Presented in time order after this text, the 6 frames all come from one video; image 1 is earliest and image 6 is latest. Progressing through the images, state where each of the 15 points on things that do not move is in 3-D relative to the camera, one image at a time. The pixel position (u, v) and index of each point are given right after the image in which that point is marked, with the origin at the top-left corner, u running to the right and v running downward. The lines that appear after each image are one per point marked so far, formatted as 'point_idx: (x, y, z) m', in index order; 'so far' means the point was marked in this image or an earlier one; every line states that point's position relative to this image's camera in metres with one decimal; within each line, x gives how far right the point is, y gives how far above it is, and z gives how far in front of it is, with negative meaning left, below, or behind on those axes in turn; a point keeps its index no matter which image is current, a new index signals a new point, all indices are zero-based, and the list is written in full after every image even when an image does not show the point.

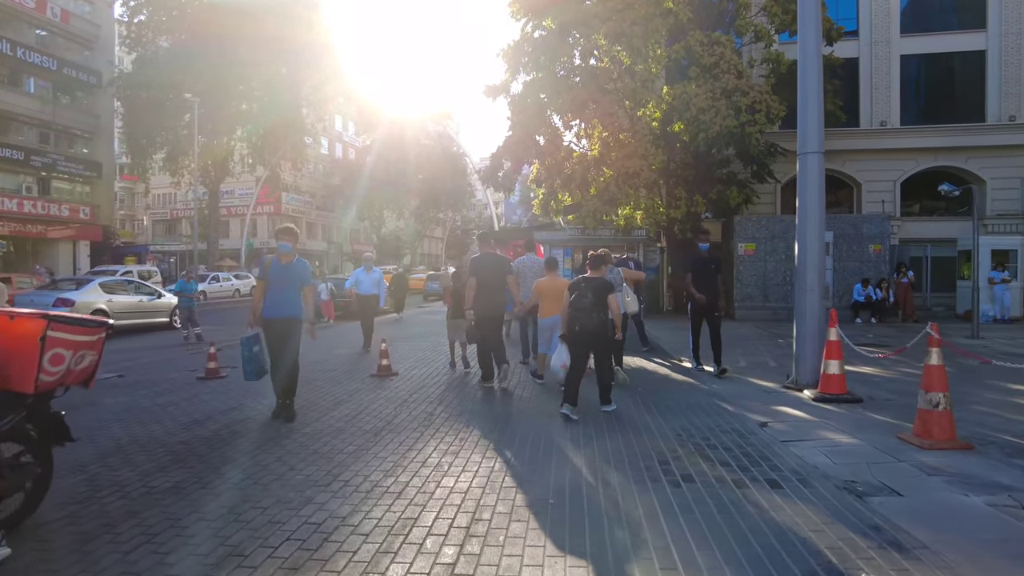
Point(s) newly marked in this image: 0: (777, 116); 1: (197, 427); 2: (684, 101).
0: (+7.8, +5.0, +19.2) m
1: (-3.2, -1.4, +6.7) m
2: (+5.1, +5.4, +19.0) m
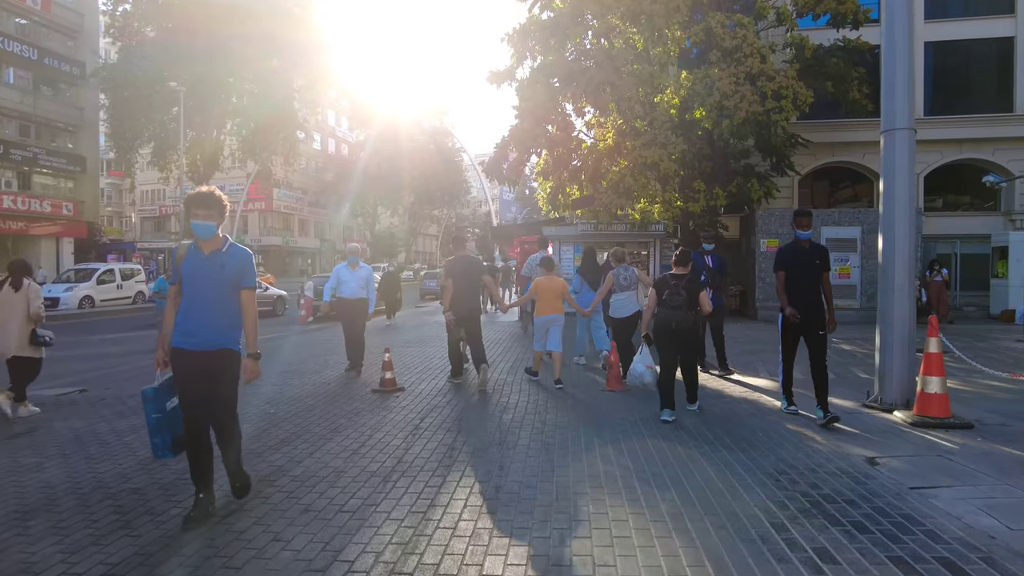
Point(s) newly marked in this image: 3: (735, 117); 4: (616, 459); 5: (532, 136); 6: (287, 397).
0: (+8.0, +5.1, +17.9) m
1: (-2.9, -1.4, +5.3) m
2: (+5.3, +5.5, +17.7) m
3: (+5.9, +4.5, +17.0) m
4: (+0.9, -1.4, +5.5) m
5: (+0.6, +4.3, +18.5) m
6: (-2.8, -1.4, +8.2) m
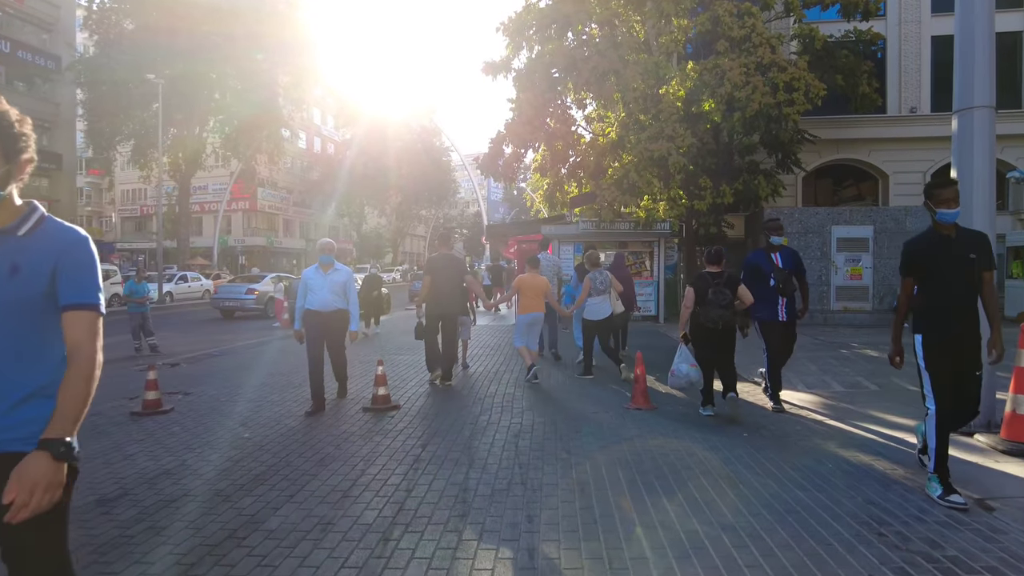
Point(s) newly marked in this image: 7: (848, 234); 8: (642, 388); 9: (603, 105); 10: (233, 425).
0: (+7.9, +5.0, +17.1) m
1: (-2.7, -1.5, +4.2) m
2: (+5.3, +5.4, +16.8) m
3: (+5.9, +4.4, +16.1) m
4: (+1.1, -1.5, +4.5) m
5: (+0.6, +4.2, +17.5) m
6: (-2.7, -1.4, +7.1) m
7: (+9.5, +1.5, +18.5) m
8: (+1.5, -1.1, +7.4) m
9: (+2.4, +4.9, +17.2) m
10: (-2.9, -1.4, +6.9) m
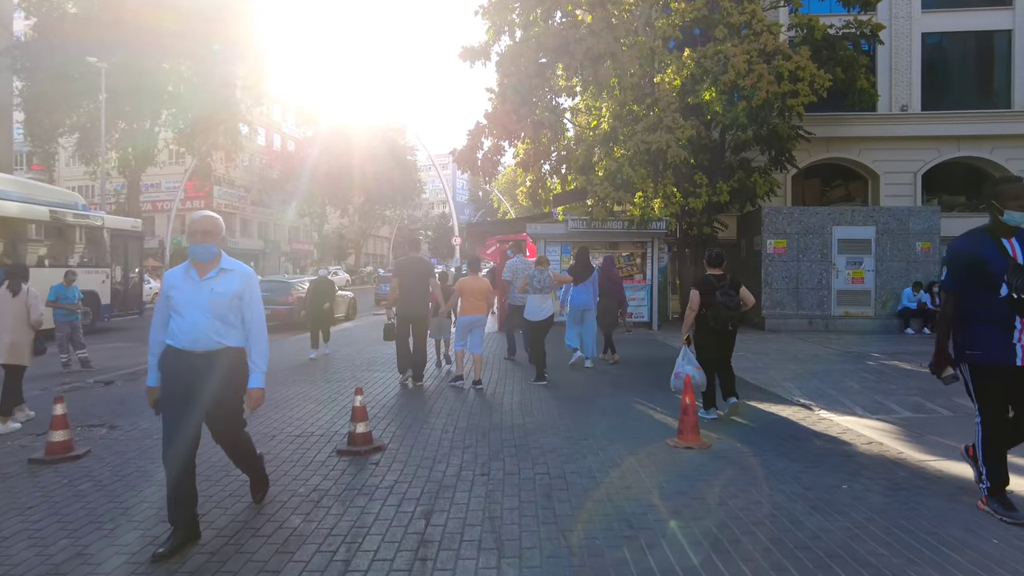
0: (+7.6, +4.9, +16.0) m
1: (-2.3, -1.5, +2.5) m
2: (+4.9, +5.3, +15.5) m
3: (+5.5, +4.3, +14.9) m
4: (+1.4, -1.5, +3.0) m
5: (+0.2, +4.1, +16.0) m
6: (-2.5, -1.5, +5.5) m
7: (+9.0, +1.4, +17.5) m
8: (+1.6, -1.2, +5.9) m
9: (+2.0, +4.7, +15.8) m
10: (-2.7, -1.5, +5.2) m
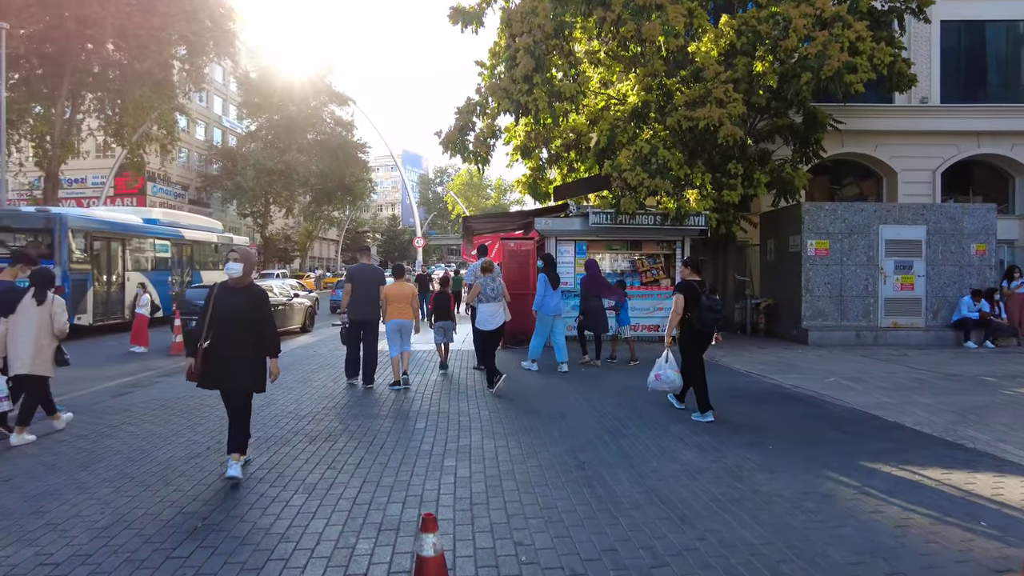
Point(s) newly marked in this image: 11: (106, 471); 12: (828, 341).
0: (+7.7, +4.7, +13.7) m
1: (-1.0, -1.6, -0.6) m
2: (+5.1, +5.2, +13.0) m
3: (+5.8, +4.1, +12.4) m
4: (+2.6, -1.6, +0.3) m
5: (+0.4, +4.0, +13.1) m
6: (-1.5, -1.6, +2.3) m
7: (+9.1, +1.2, +15.3) m
8: (+2.6, -1.3, +3.1) m
9: (+2.2, +4.6, +13.0) m
10: (-1.7, -1.6, +2.1) m
11: (-3.3, -1.5, +5.5) m
12: (+7.3, -1.2, +15.2) m
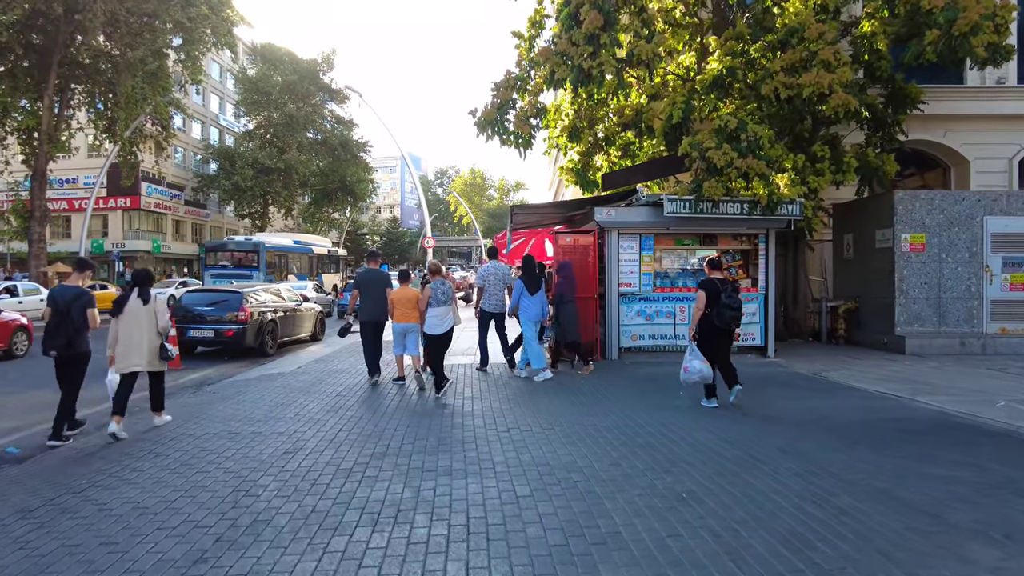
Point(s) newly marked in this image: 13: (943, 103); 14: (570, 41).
0: (+8.7, +4.7, +11.6) m
1: (0.0, -1.6, -2.7) m
2: (+6.1, +5.1, +11.0) m
3: (+6.8, +4.1, +10.4) m
4: (+3.7, -1.6, -1.9) m
5: (+1.3, +3.9, +11.0) m
6: (-0.4, -1.6, +0.2) m
7: (+10.1, +1.2, +13.3) m
8: (+3.7, -1.2, +1.0) m
9: (+3.2, +4.6, +11.0) m
10: (-0.6, -1.6, -0.1) m
11: (-2.3, -1.6, +3.3) m
12: (+8.3, -1.2, +13.2) m
13: (+12.4, +5.3, +18.8) m
14: (+0.9, +4.1, +11.2) m
